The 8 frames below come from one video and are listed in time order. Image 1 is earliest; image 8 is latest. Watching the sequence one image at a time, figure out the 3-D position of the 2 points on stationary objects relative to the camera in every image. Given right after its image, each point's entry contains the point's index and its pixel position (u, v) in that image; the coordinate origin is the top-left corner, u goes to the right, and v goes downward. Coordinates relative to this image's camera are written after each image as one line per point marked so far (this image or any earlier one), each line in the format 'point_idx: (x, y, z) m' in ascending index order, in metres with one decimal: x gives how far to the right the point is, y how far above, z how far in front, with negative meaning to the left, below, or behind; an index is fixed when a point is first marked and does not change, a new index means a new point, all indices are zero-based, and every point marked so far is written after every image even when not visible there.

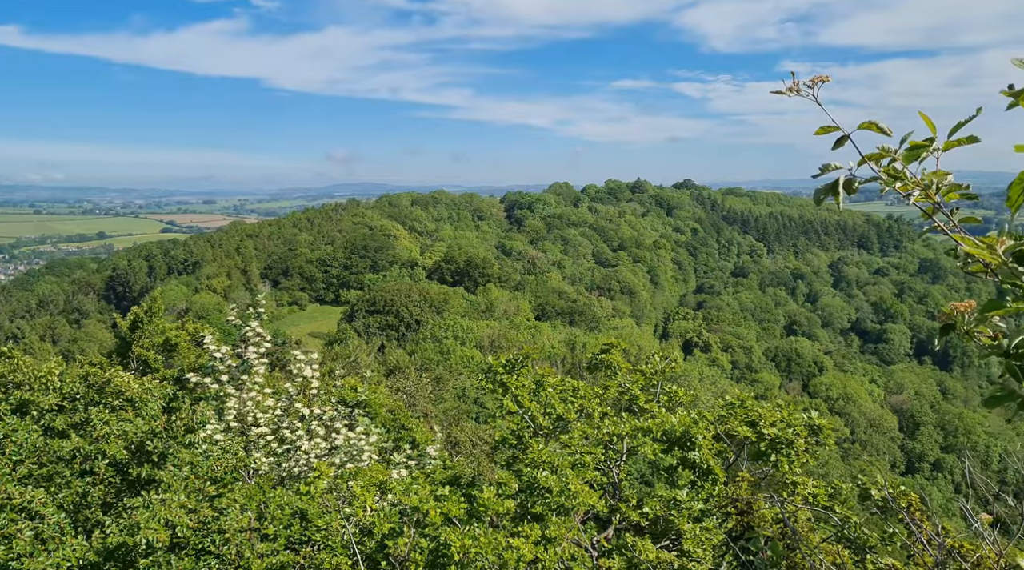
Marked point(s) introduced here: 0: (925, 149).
0: (+2.2, +0.7, +5.2) m
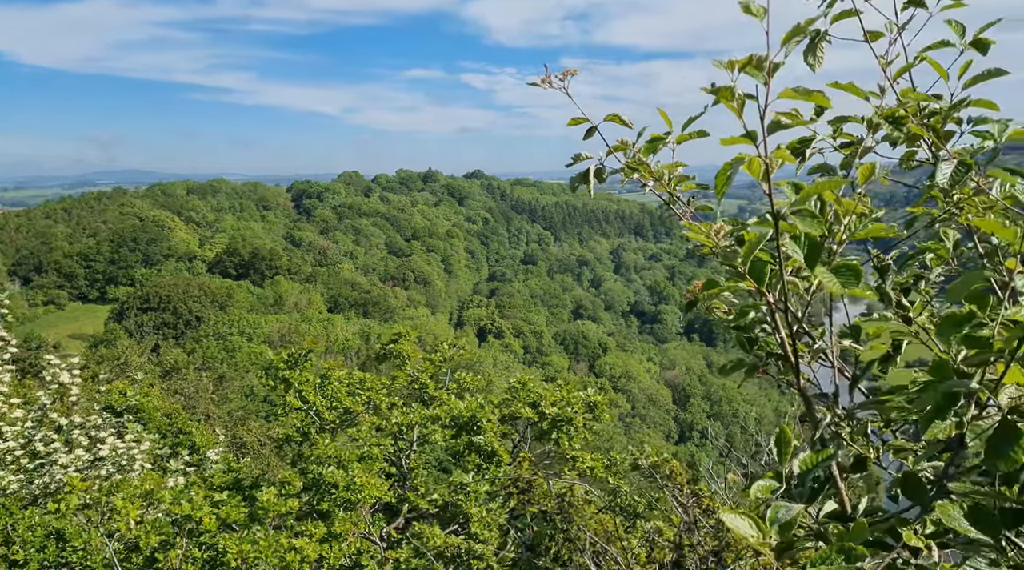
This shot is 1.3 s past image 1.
0: (+0.8, +0.8, +5.6) m
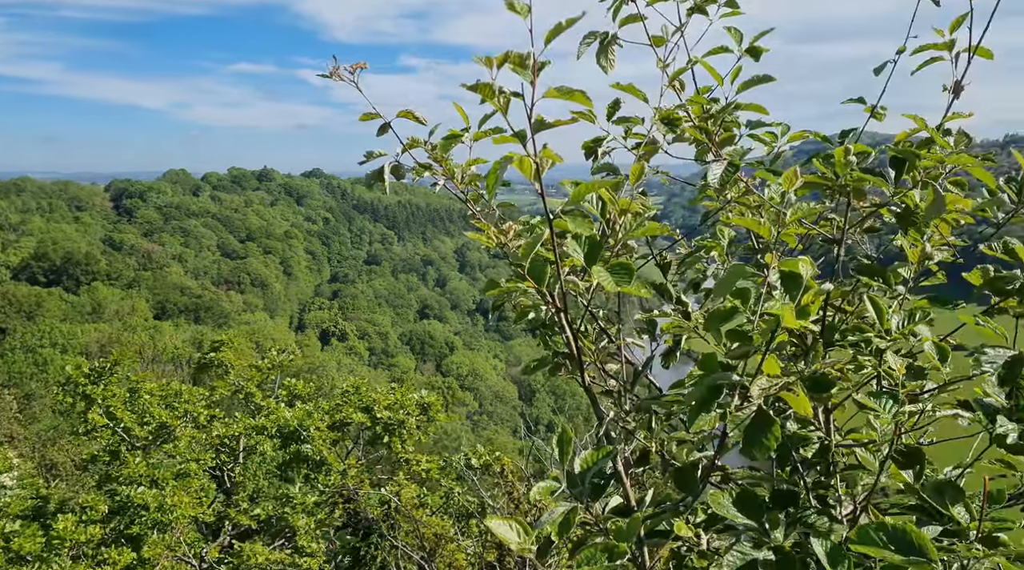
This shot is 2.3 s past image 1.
0: (-0.4, +0.8, +5.5) m
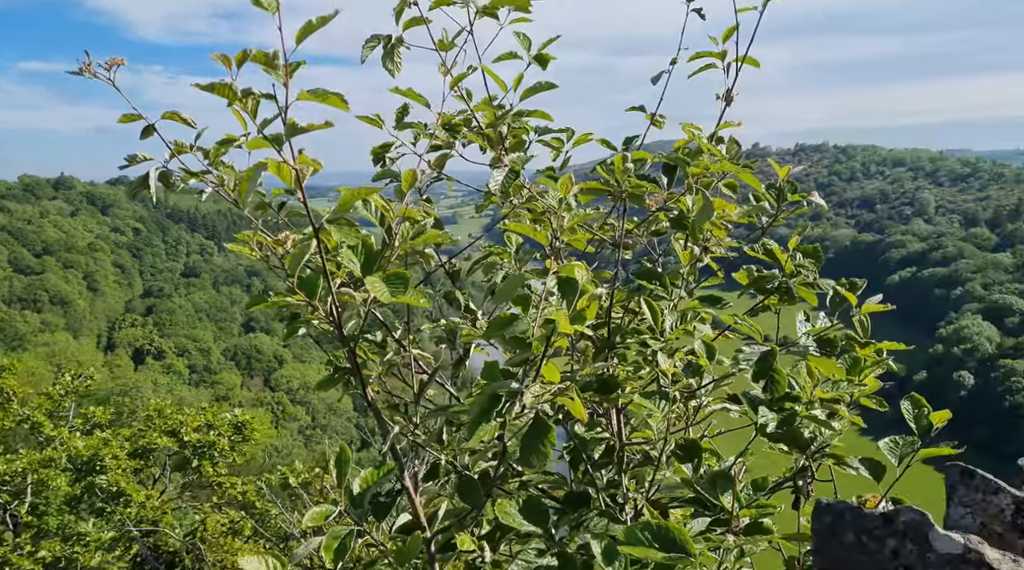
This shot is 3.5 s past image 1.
0: (-1.6, +0.7, +5.2) m
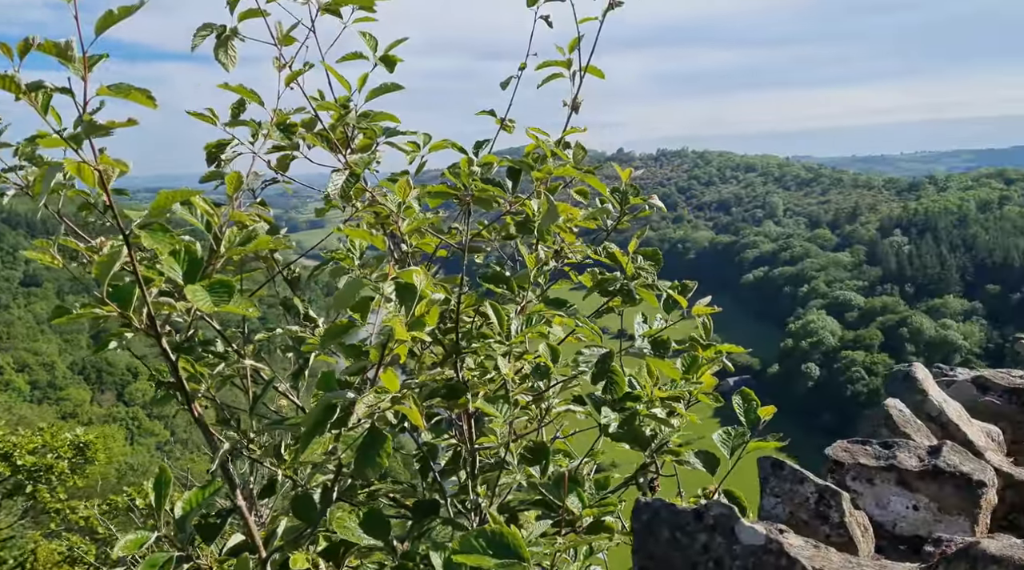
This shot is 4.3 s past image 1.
0: (-2.4, +0.6, +4.9) m
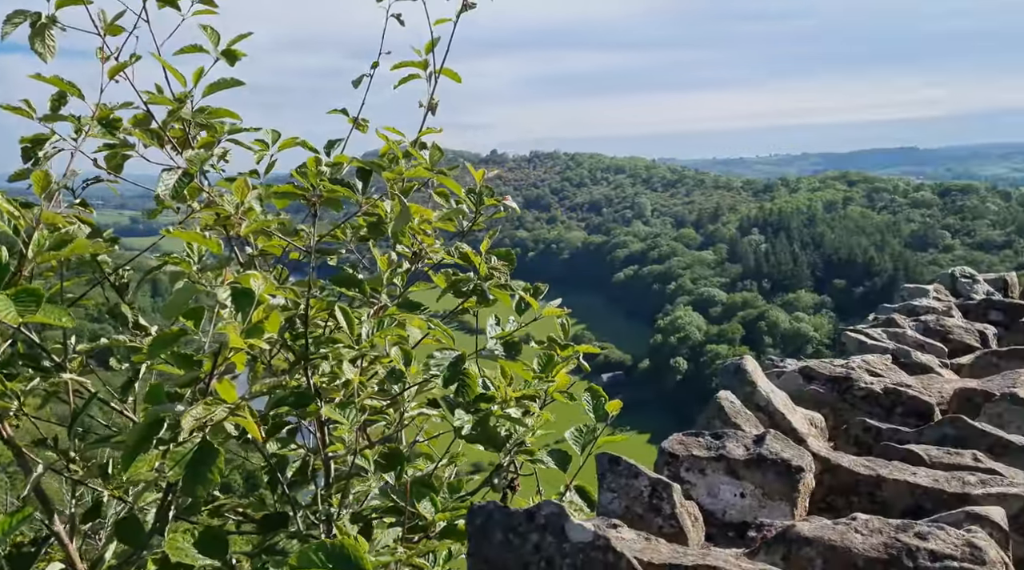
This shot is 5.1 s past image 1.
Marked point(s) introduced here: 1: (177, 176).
0: (-3.2, +0.6, +4.4) m
1: (-1.6, +0.5, +4.5) m
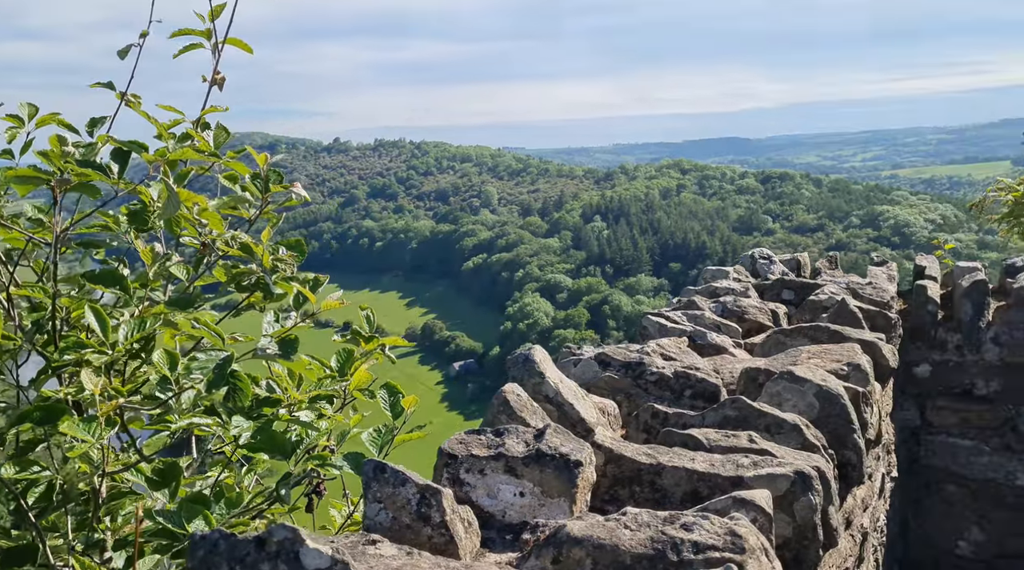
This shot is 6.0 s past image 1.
0: (-4.1, +0.5, +3.5) m
1: (-2.6, +0.5, +3.9) m
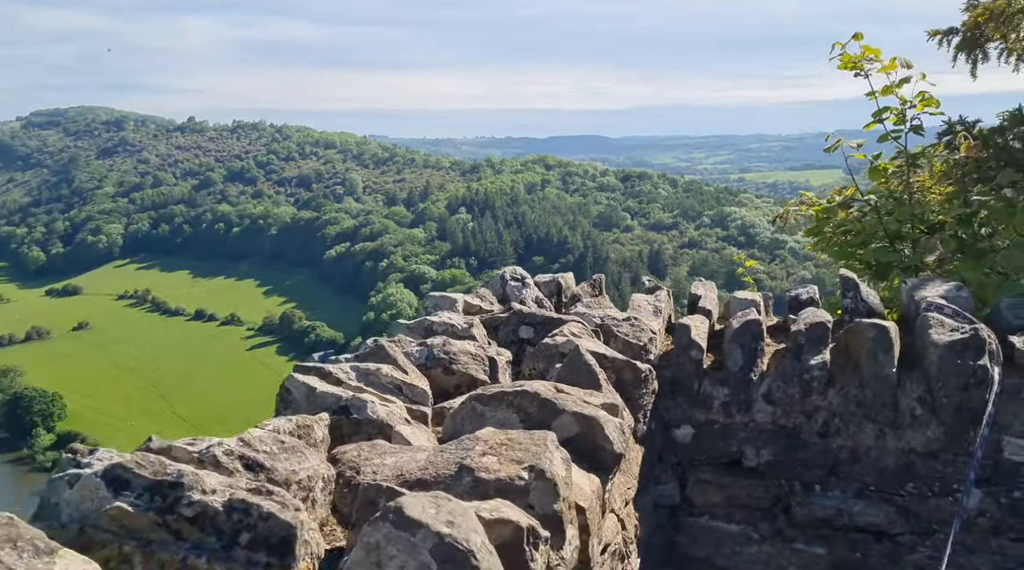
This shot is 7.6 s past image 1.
0: (-5.5, +0.4, +0.9) m
1: (-4.0, +0.3, +1.5) m
